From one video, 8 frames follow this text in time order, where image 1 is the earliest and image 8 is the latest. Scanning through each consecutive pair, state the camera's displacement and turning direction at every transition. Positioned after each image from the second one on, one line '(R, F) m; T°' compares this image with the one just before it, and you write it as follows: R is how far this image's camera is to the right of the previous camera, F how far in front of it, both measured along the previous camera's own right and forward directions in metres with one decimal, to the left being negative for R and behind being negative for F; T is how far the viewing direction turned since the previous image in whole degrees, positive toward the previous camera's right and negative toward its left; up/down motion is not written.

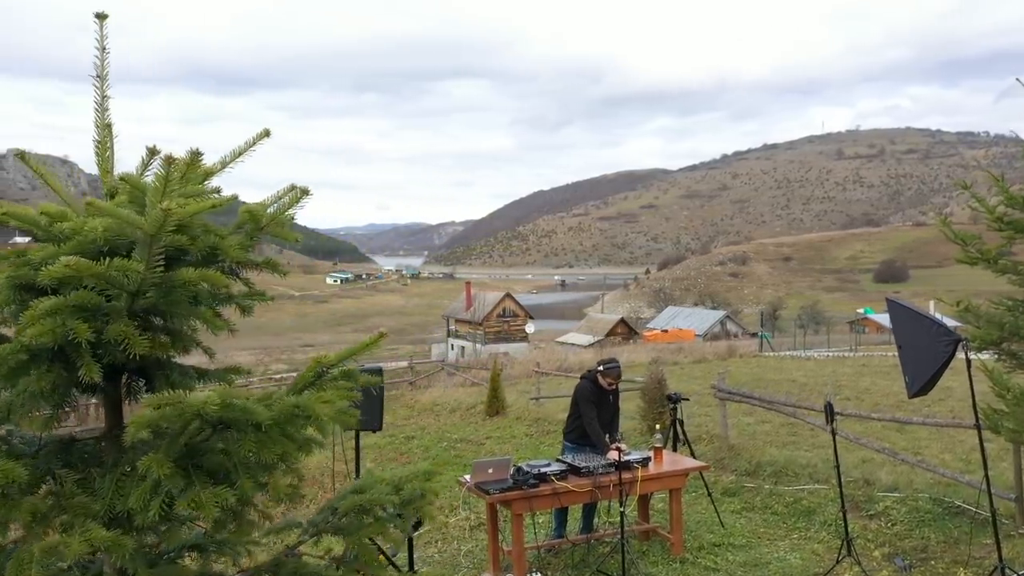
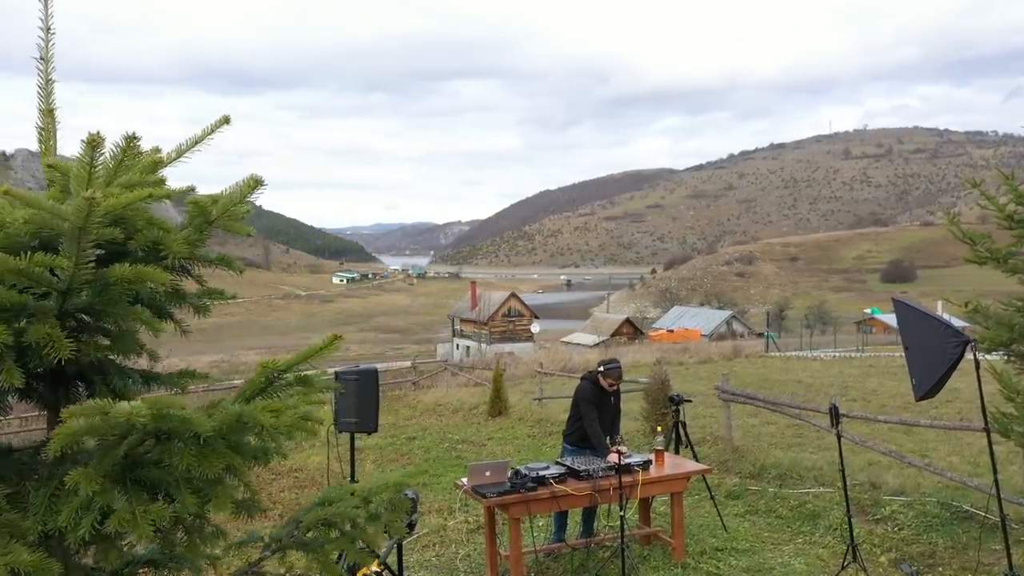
(+0.1, +0.1) m; 0°
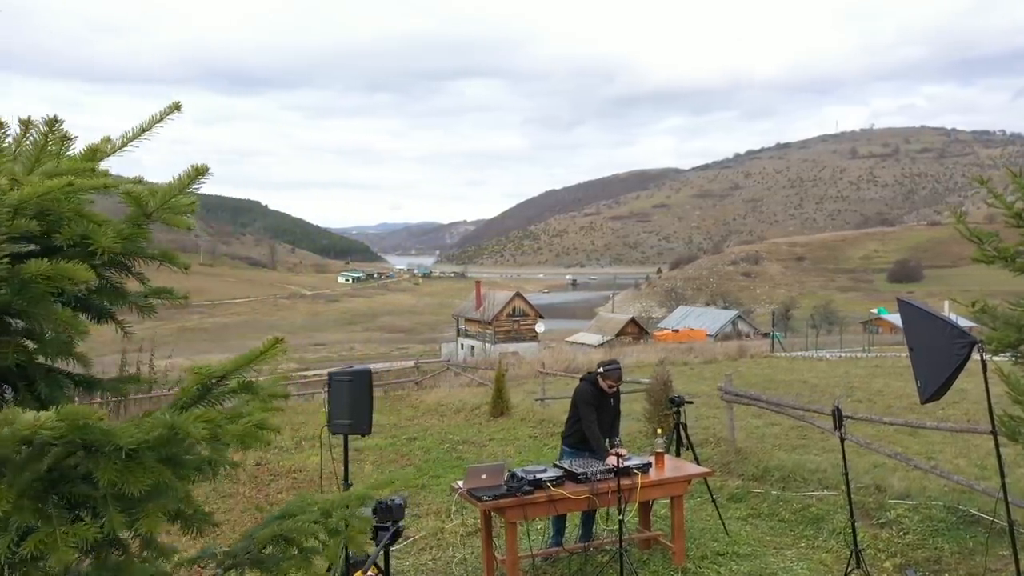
(+0.1, +0.1) m; 0°
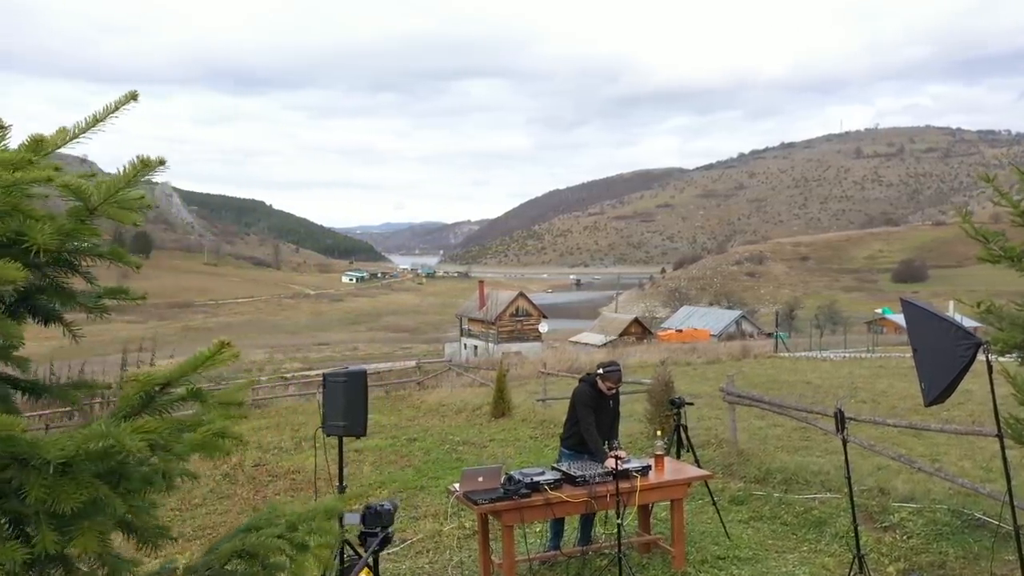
(+0.1, +0.1) m; 0°
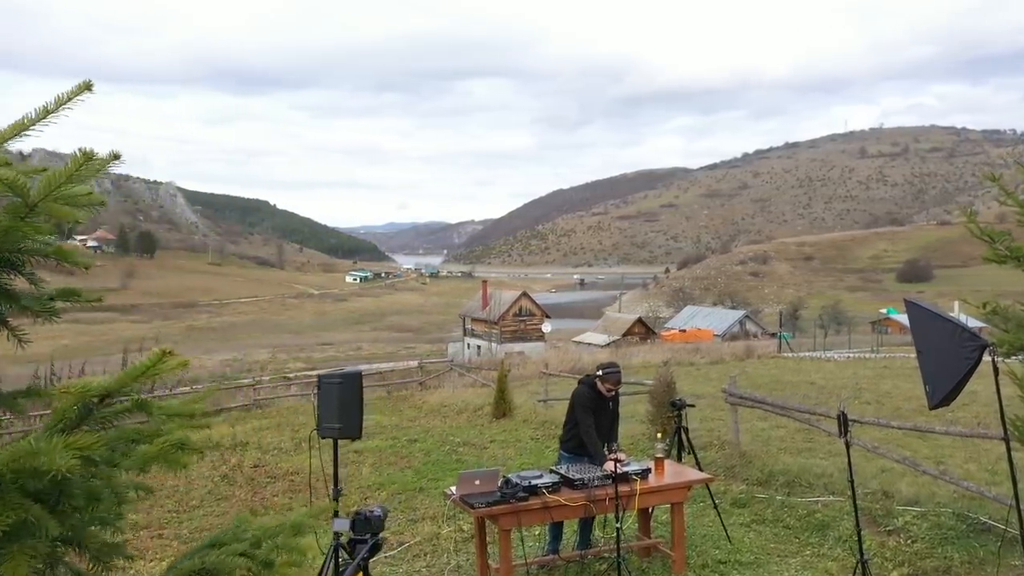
(0.0, +0.1) m; 0°
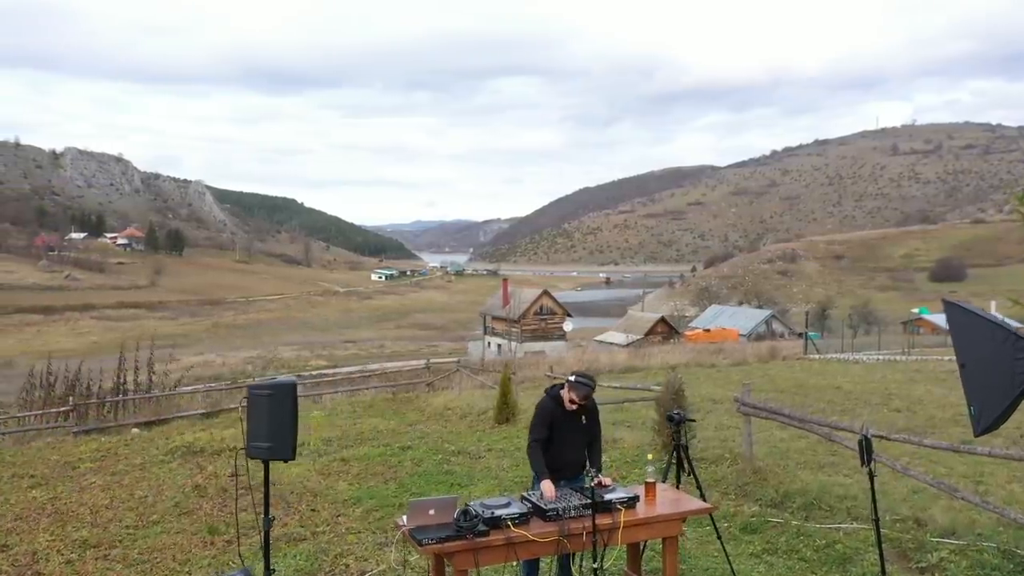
(+0.4, +0.9) m; -2°
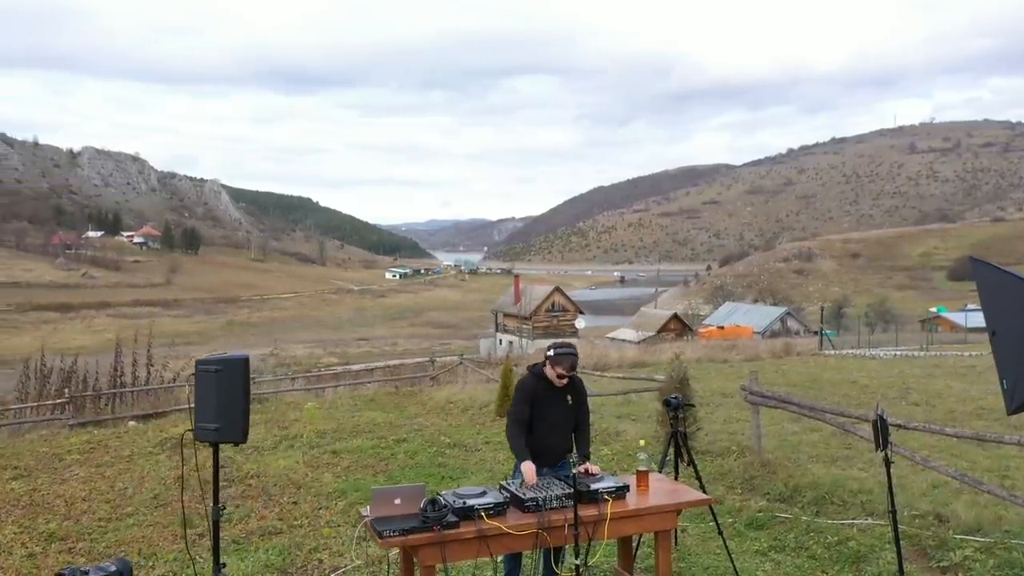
(+0.2, +0.5) m; -1°
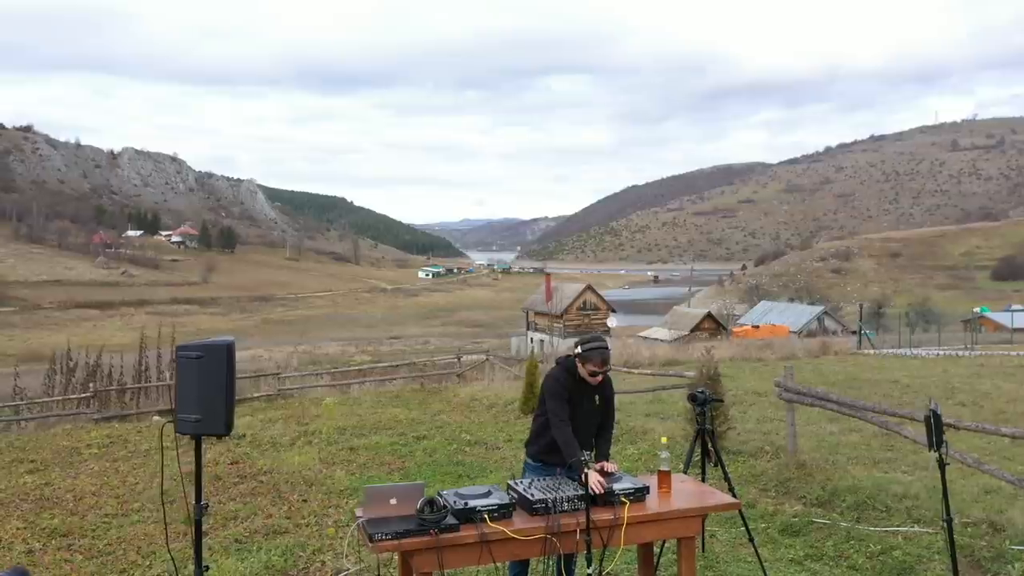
(+0.1, +0.4) m; -2°
